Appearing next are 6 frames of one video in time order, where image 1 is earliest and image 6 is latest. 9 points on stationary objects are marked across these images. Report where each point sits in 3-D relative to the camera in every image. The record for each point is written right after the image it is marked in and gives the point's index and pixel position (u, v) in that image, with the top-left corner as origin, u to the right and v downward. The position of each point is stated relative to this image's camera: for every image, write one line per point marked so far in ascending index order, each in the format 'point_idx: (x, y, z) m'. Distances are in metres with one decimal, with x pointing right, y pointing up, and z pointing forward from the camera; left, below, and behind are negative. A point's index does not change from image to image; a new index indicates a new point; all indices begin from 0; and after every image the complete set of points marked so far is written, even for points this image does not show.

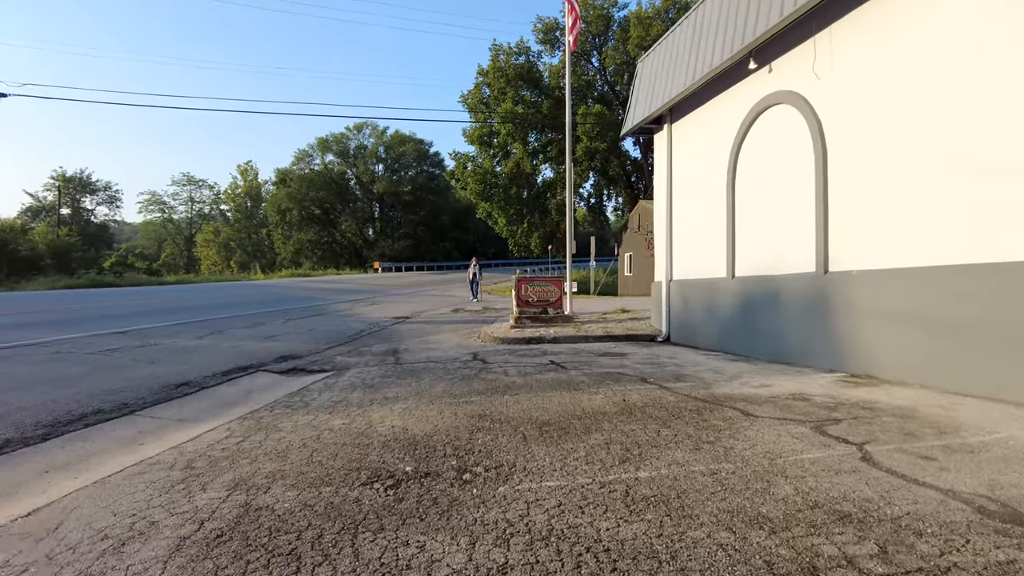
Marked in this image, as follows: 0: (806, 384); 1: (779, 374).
0: (+3.0, -1.0, +7.0) m
1: (+3.0, -1.0, +7.7) m
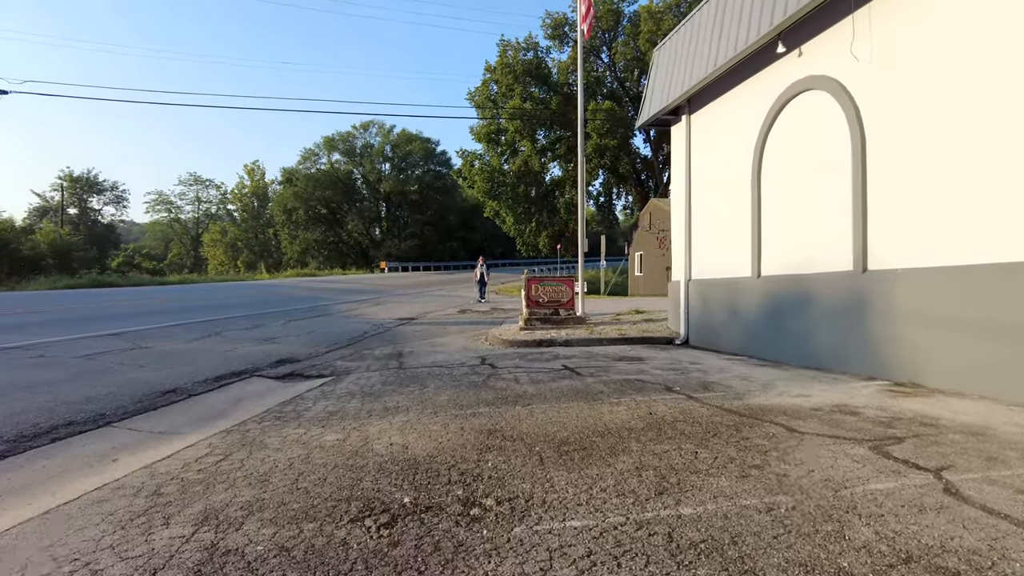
0: (+3.1, -1.0, +6.3) m
1: (+3.1, -1.0, +7.1) m
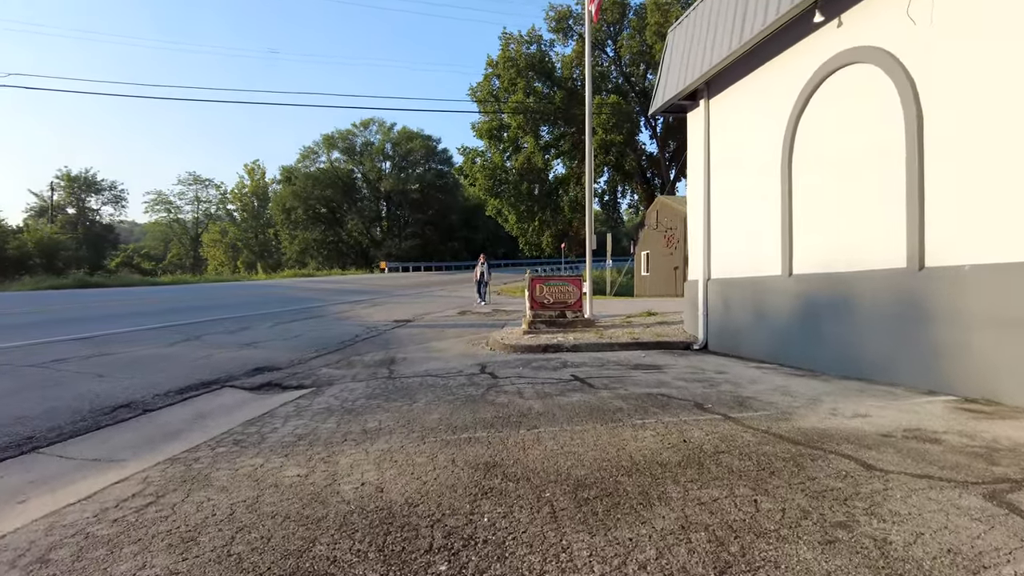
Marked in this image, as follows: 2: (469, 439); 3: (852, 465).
0: (+3.1, -1.0, +5.3) m
1: (+3.2, -1.0, +6.0) m
2: (-0.3, -1.1, +4.8) m
3: (+1.9, -1.0, +3.8) m
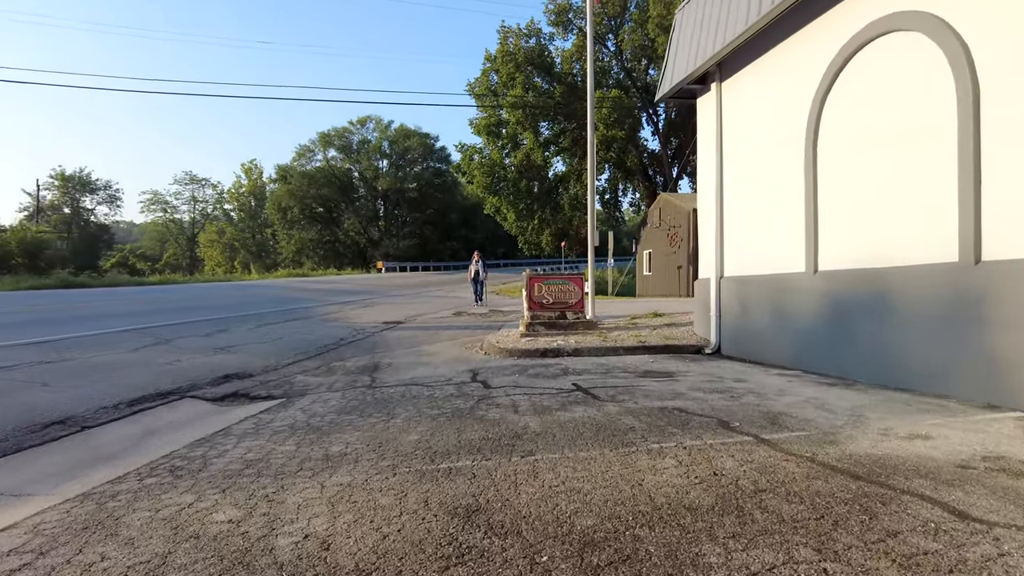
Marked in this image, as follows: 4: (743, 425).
0: (+3.1, -0.9, +4.4) m
1: (+3.1, -0.9, +5.2) m
2: (-0.4, -1.0, +3.9) m
3: (+1.8, -1.0, +3.0) m
4: (+1.6, -1.0, +4.8) m
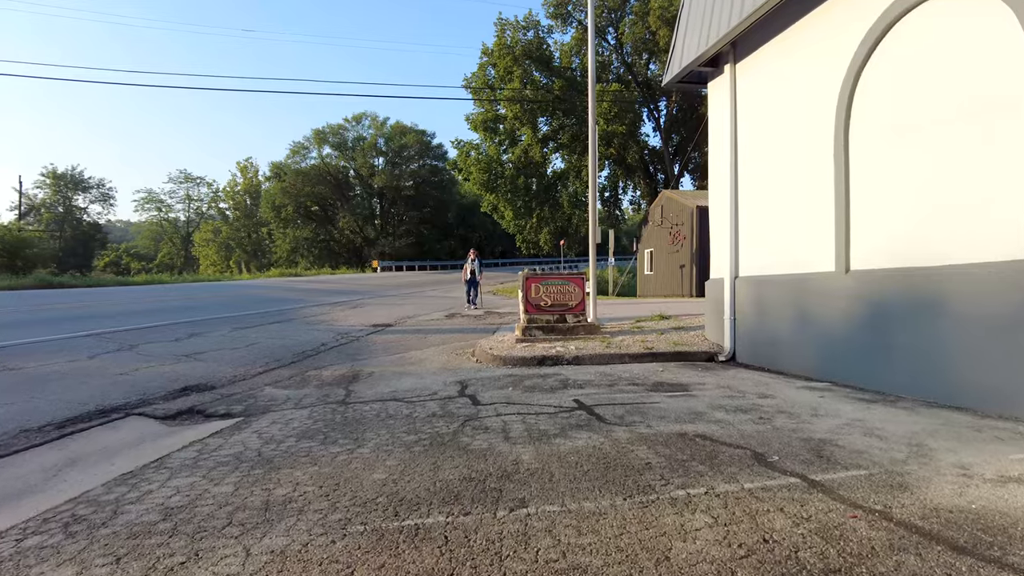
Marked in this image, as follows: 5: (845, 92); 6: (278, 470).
0: (+3.0, -1.0, +3.6) m
1: (+3.0, -1.0, +4.3) m
2: (-0.4, -1.1, +3.0) m
3: (+1.8, -1.0, +2.1) m
4: (+1.6, -1.0, +3.9) m
5: (+3.4, +2.0, +7.0) m
6: (-1.5, -1.1, +4.2) m
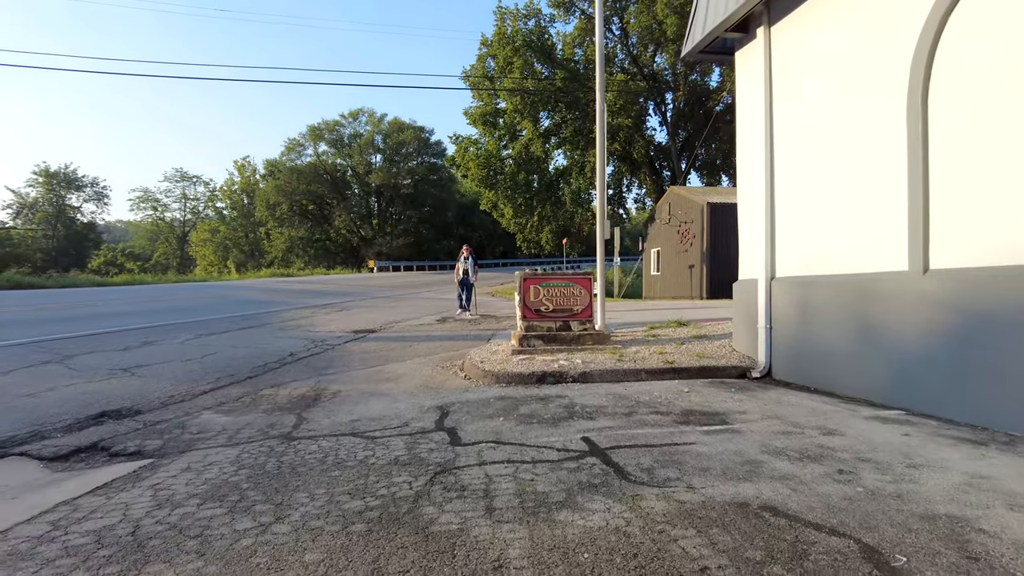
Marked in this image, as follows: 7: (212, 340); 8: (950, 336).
0: (+2.9, -1.0, +2.1) m
1: (+3.0, -1.0, +2.9) m
2: (-0.5, -1.1, +1.6) m
3: (+1.7, -1.0, +0.6) m
4: (+1.5, -1.0, +2.5) m
5: (+3.3, +2.0, +5.6) m
6: (-1.5, -1.1, +2.8) m
7: (-4.8, -0.8, +11.1) m
8: (+3.4, -0.3, +5.2) m
